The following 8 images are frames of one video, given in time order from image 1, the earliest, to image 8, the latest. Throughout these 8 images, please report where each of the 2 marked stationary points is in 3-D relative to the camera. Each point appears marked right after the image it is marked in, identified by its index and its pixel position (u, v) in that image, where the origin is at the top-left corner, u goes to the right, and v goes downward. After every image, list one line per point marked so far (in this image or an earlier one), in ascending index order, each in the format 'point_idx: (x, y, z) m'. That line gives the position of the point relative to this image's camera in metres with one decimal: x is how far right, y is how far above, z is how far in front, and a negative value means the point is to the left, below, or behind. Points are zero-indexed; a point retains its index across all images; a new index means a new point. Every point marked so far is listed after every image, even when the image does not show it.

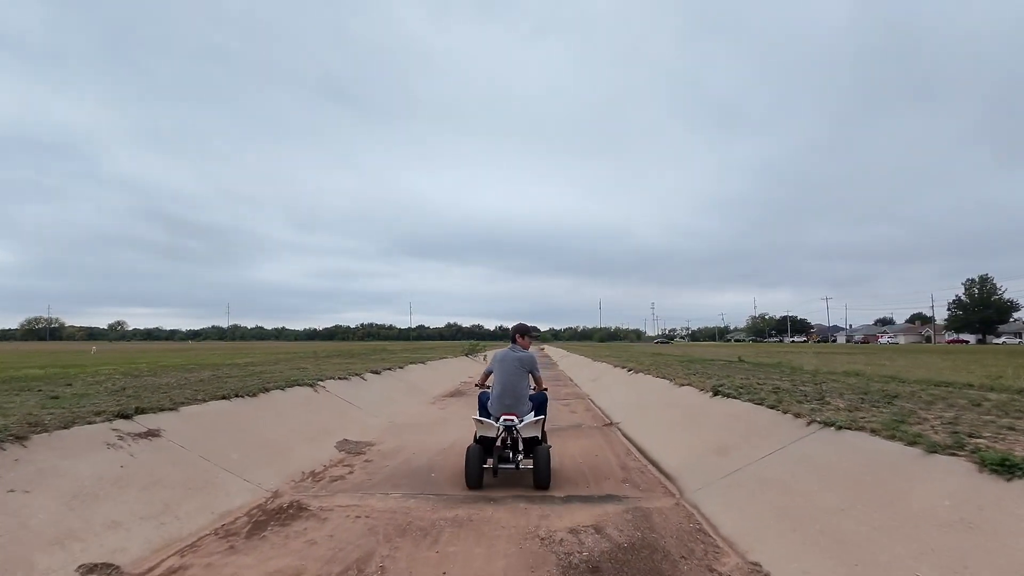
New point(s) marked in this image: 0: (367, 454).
0: (-2.3, -2.6, +9.6) m
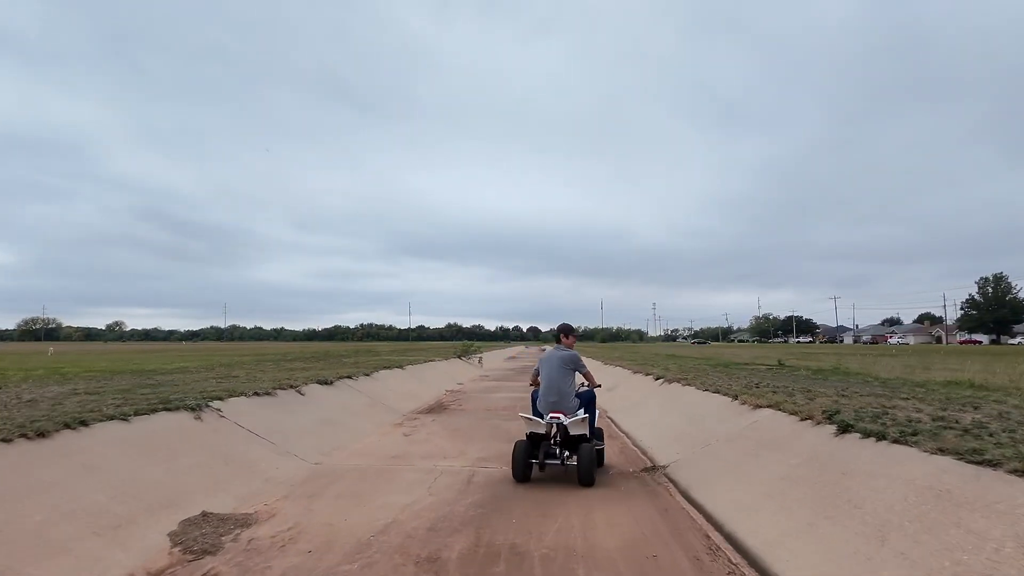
0: (-2.4, -2.2, +5.1) m
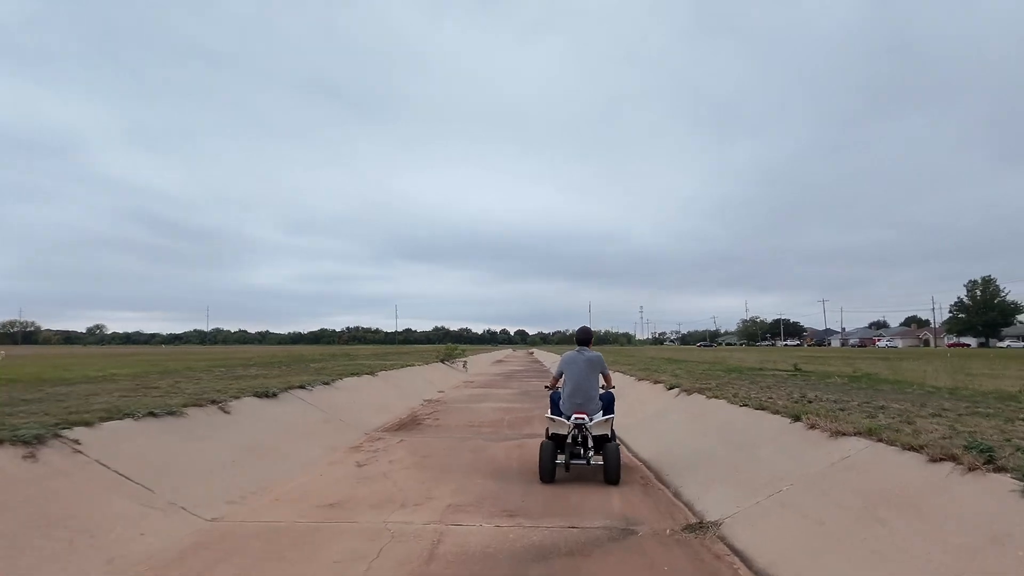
0: (-2.5, -2.0, +2.4) m
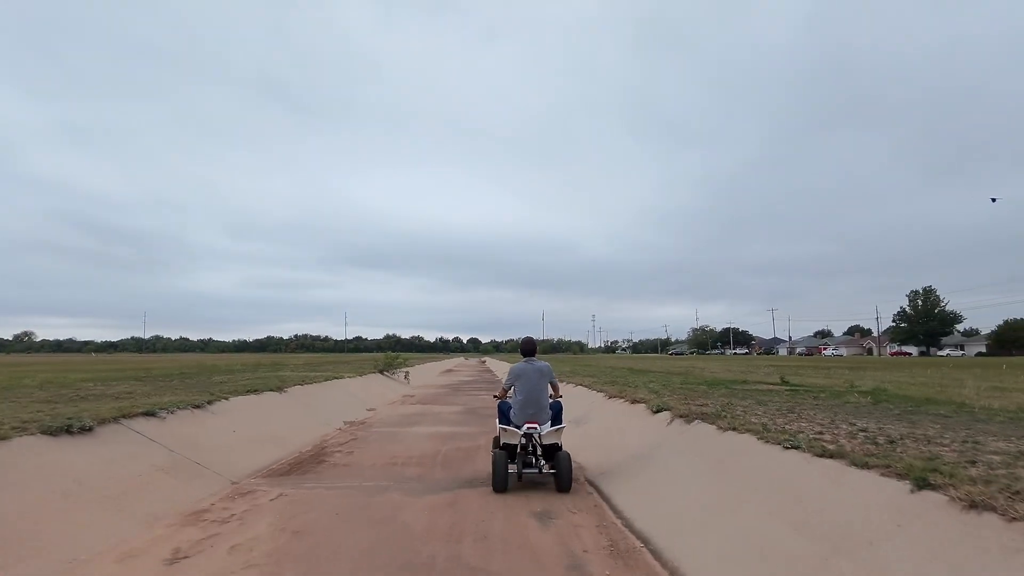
0: (-2.7, -1.7, -1.1) m
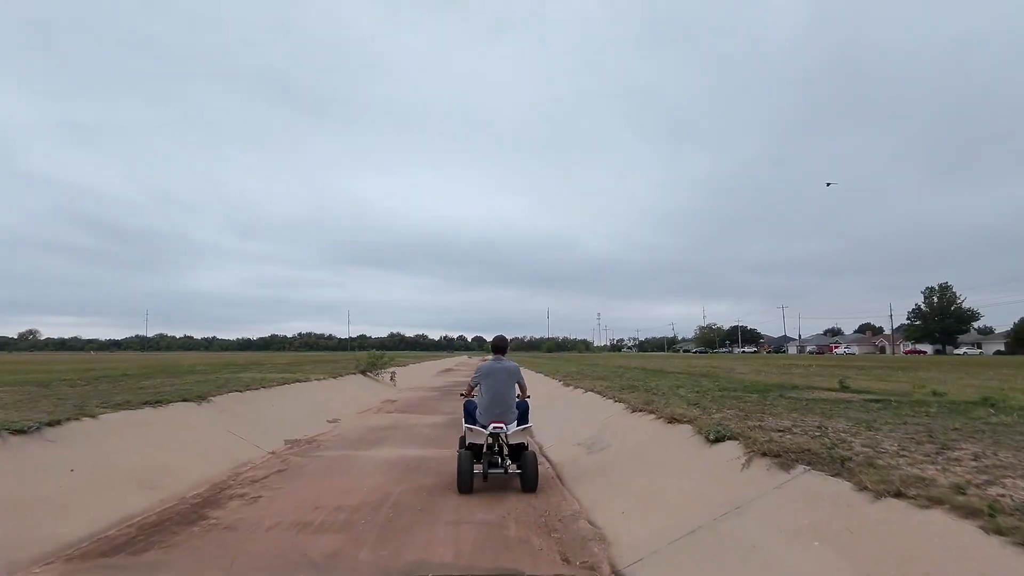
0: (-3.0, -1.3, -4.6) m
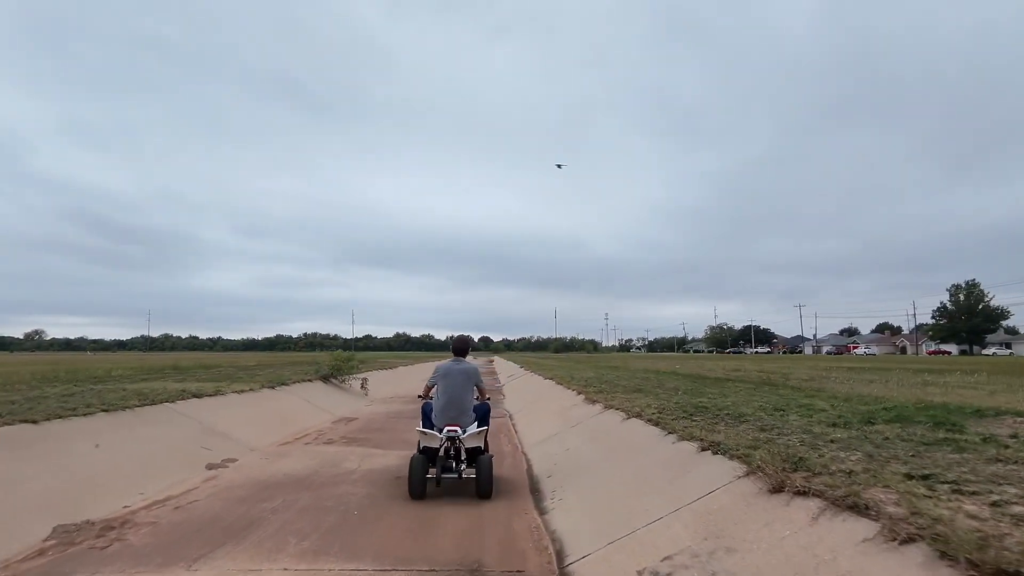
0: (-3.3, -0.7, -10.3) m
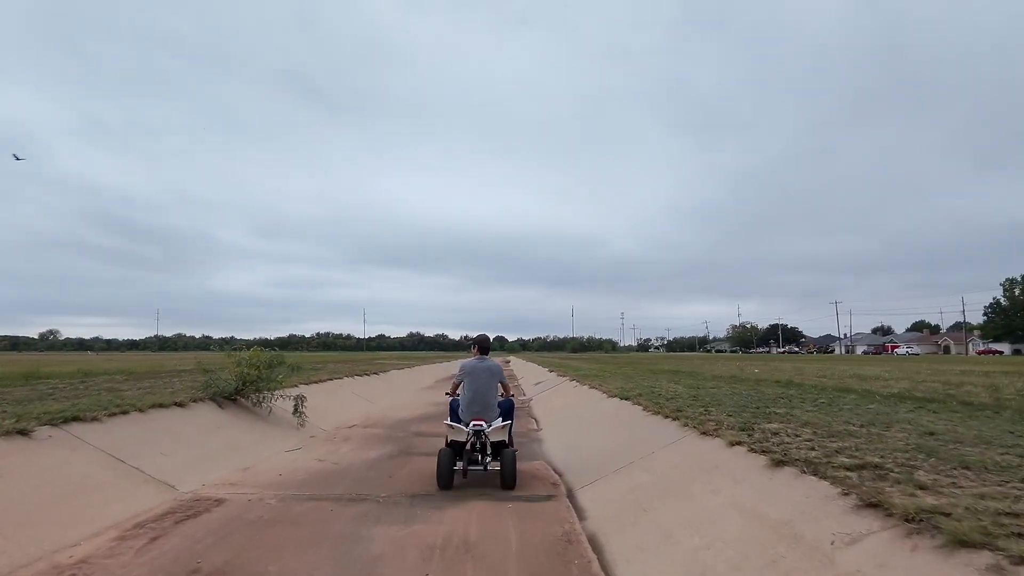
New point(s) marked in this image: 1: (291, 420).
0: (-3.2, +0.3, -19.4) m
1: (-4.5, -2.6, +12.7) m
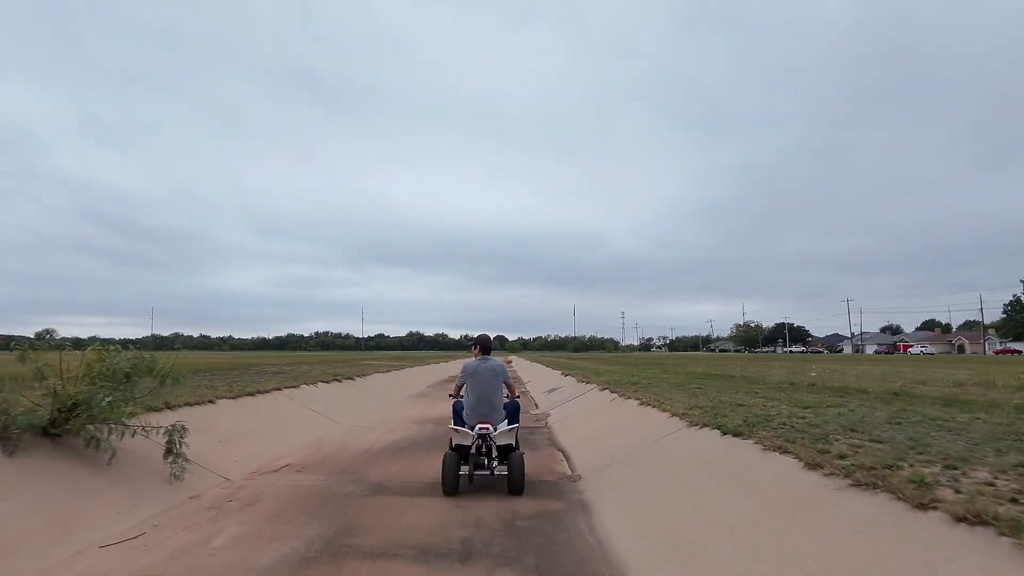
0: (-2.9, +0.8, -24.4) m
1: (-4.3, -2.1, +7.7) m
